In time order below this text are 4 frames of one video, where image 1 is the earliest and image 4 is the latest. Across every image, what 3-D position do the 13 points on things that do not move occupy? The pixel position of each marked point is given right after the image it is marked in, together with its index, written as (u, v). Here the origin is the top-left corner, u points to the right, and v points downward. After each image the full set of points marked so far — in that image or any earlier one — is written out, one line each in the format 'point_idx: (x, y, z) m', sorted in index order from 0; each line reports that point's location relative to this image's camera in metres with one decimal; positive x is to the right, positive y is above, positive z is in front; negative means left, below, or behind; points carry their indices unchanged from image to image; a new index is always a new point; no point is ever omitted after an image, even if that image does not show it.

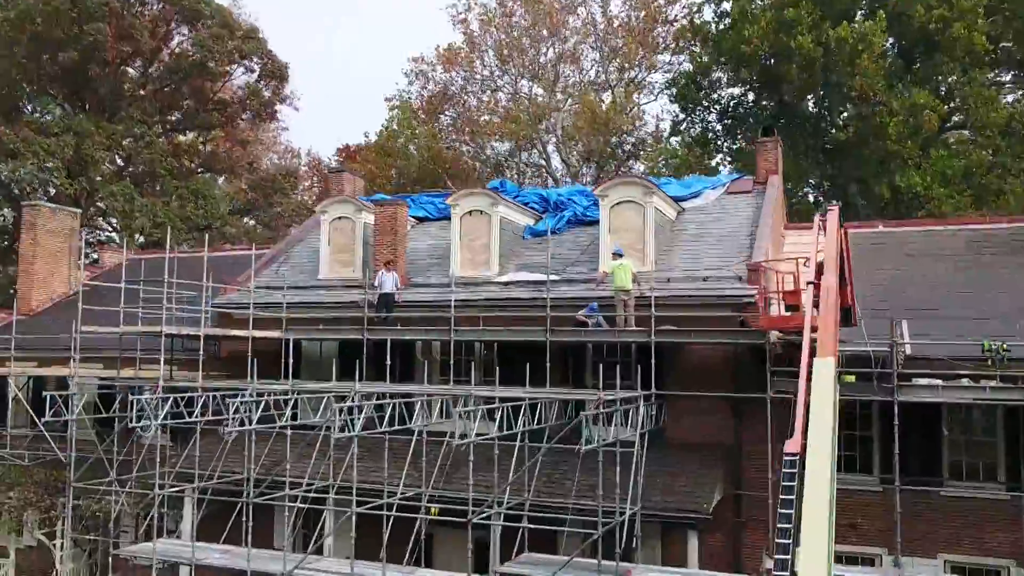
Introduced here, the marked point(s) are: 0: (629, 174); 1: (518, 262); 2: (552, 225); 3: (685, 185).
0: (+2.3, +2.2, +16.5) m
1: (+0.1, +0.5, +17.8) m
2: (+0.9, +1.4, +18.8) m
3: (+4.0, +2.4, +19.3) m
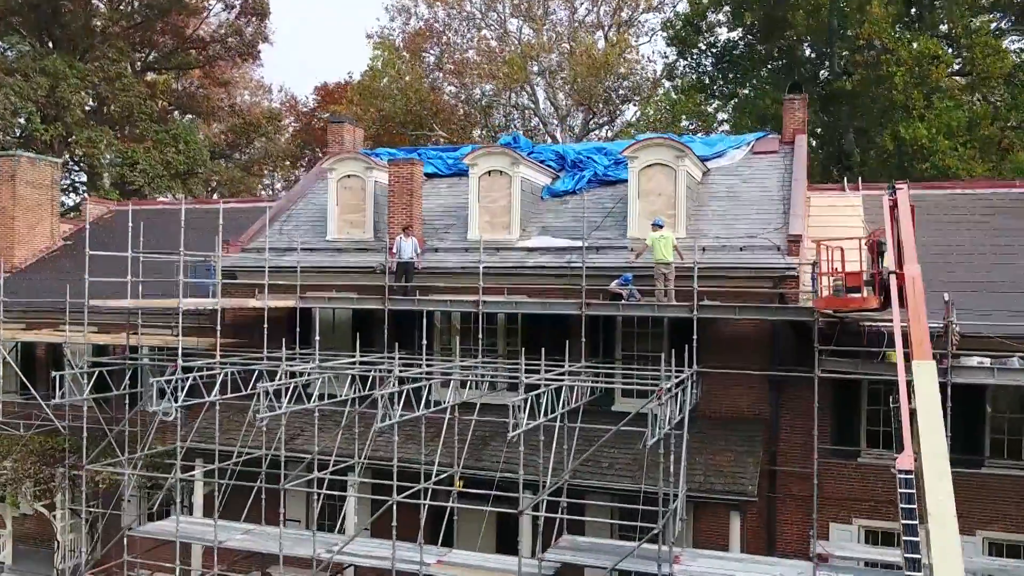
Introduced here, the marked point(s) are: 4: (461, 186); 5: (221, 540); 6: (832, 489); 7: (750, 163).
0: (+2.8, +2.8, +15.7) m
1: (+0.6, +1.3, +17.0) m
2: (+1.2, +2.2, +18.0) m
3: (+4.4, +3.2, +18.6) m
4: (-1.2, +2.3, +19.3) m
5: (-4.7, -4.1, +13.5) m
6: (+5.3, -3.3, +13.9) m
7: (+5.1, +2.7, +18.0) m
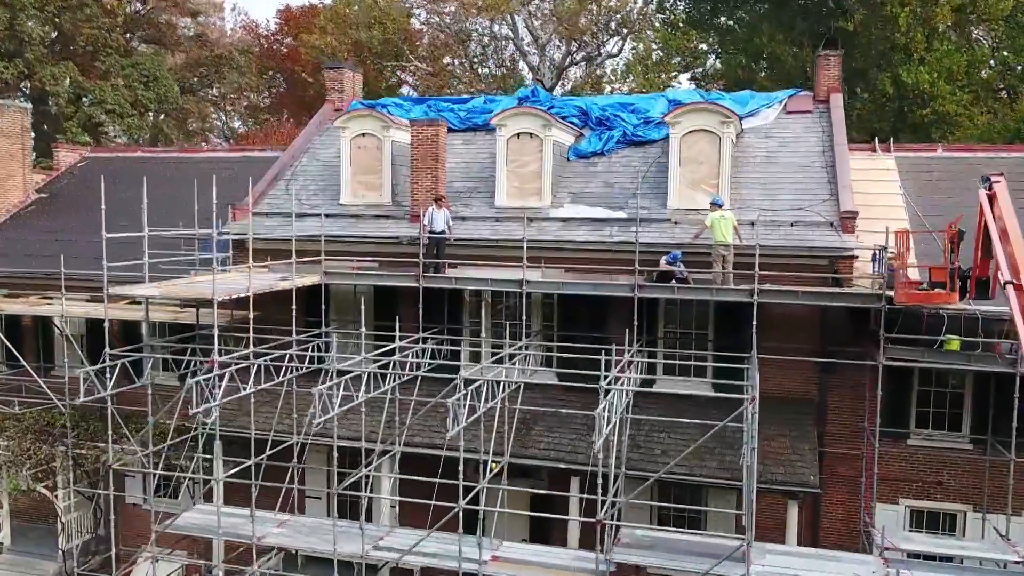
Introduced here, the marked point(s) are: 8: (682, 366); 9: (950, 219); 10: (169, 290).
0: (+3.4, +3.3, +14.9) m
1: (+1.1, +1.9, +16.2) m
2: (+1.8, +2.9, +17.1) m
3: (+4.8, +4.0, +17.8) m
4: (-0.7, +3.1, +18.2) m
5: (-3.9, -3.8, +12.9) m
6: (+6.0, -3.0, +13.8) m
7: (+5.6, +3.4, +17.2) m
8: (+3.0, -1.4, +14.7) m
9: (+8.2, +1.3, +15.7) m
10: (-5.0, 0.0, +12.3) m
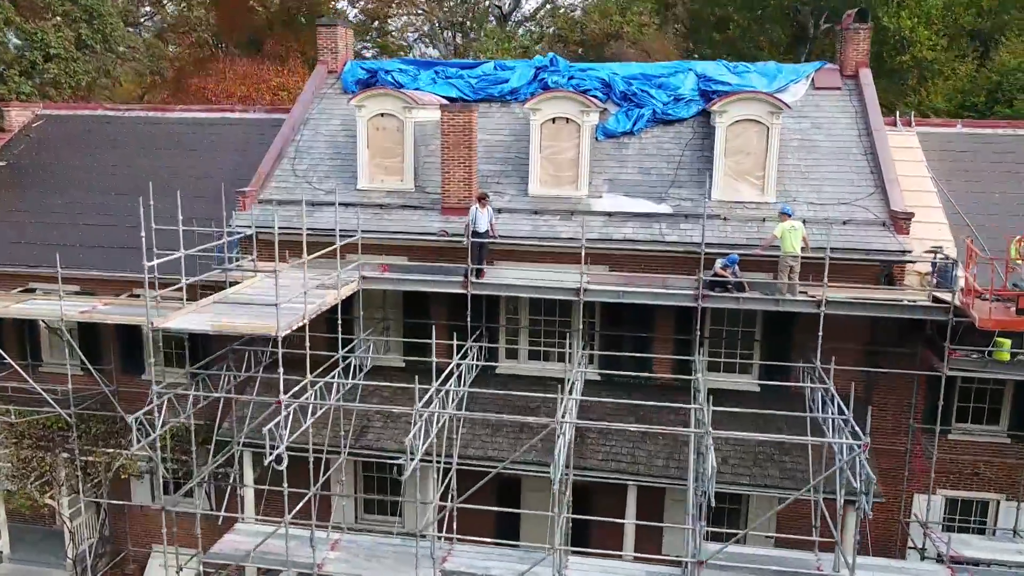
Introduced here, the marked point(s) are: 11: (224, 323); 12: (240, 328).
0: (+4.1, +3.4, +14.3) m
1: (+1.7, +2.0, +15.5) m
2: (+2.3, +3.2, +16.4) m
3: (+5.2, +4.4, +17.2) m
4: (-0.3, +3.5, +17.2) m
5: (-2.9, -4.1, +12.4) m
6: (+6.9, -3.0, +14.2) m
7: (+6.1, +3.8, +16.8) m
8: (+3.7, -1.3, +14.6) m
9: (+8.9, +1.6, +15.8) m
10: (-4.0, -0.4, +11.3) m
11: (-3.9, -0.4, +11.1) m
12: (-3.6, -0.5, +11.0) m
